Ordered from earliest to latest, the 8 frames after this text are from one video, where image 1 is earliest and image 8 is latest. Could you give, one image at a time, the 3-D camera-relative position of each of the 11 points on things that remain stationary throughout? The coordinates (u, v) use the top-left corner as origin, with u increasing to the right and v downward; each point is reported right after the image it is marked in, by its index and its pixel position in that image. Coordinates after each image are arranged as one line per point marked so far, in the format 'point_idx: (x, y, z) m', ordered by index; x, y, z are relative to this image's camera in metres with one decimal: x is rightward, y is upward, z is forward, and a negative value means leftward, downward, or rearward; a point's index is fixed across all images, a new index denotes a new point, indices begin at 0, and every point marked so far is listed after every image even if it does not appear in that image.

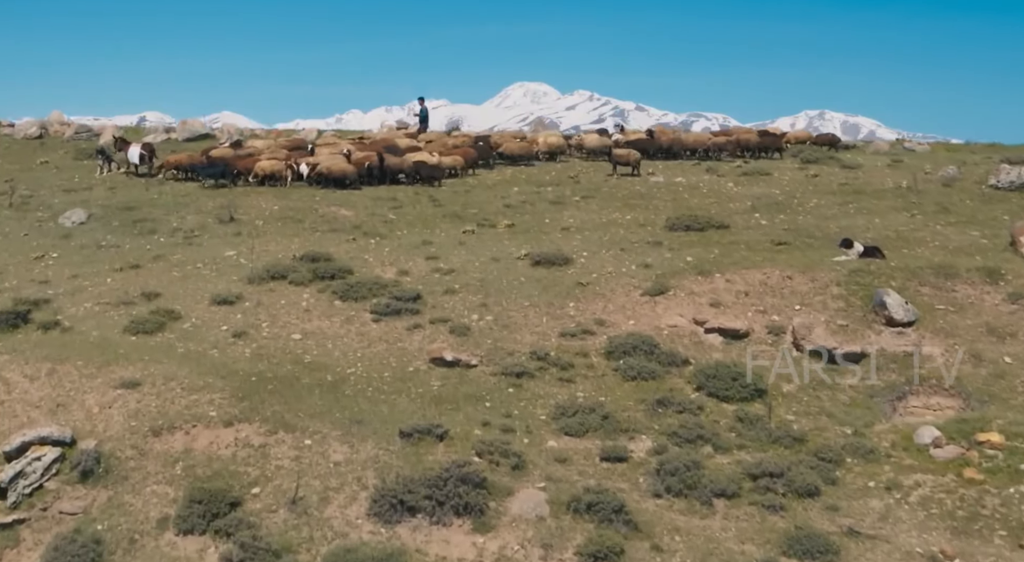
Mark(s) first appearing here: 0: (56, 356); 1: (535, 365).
0: (-7.9, -1.3, +18.7) m
1: (+0.4, -1.4, +18.3) m
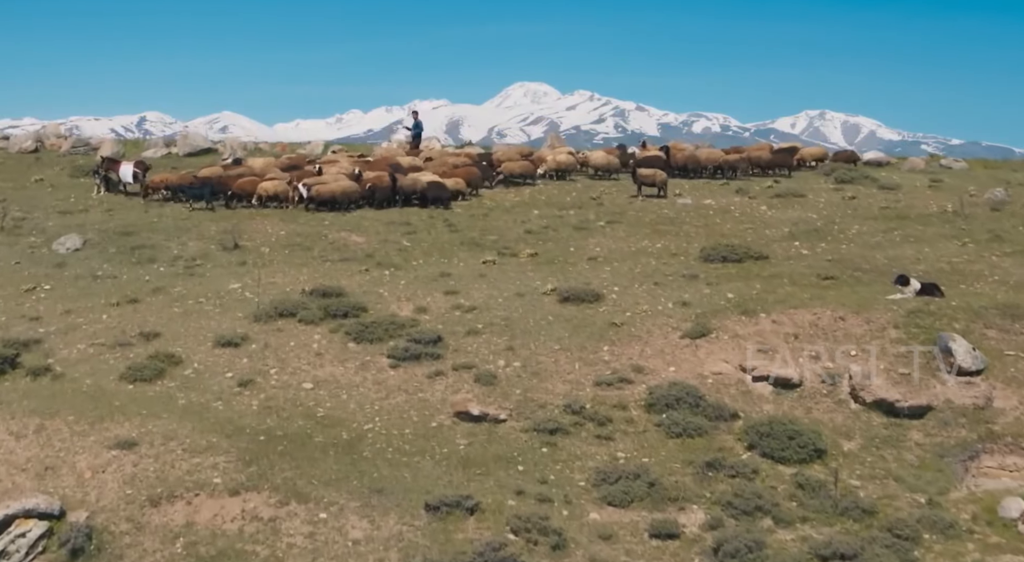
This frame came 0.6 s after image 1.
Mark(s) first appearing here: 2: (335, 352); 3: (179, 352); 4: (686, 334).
0: (-7.4, -2.1, +17.1) m
1: (+0.9, -2.2, +16.7) m
2: (-3.2, -1.3, +19.1) m
3: (-6.0, -1.3, +19.4) m
4: (+3.1, -0.9, +19.0) m
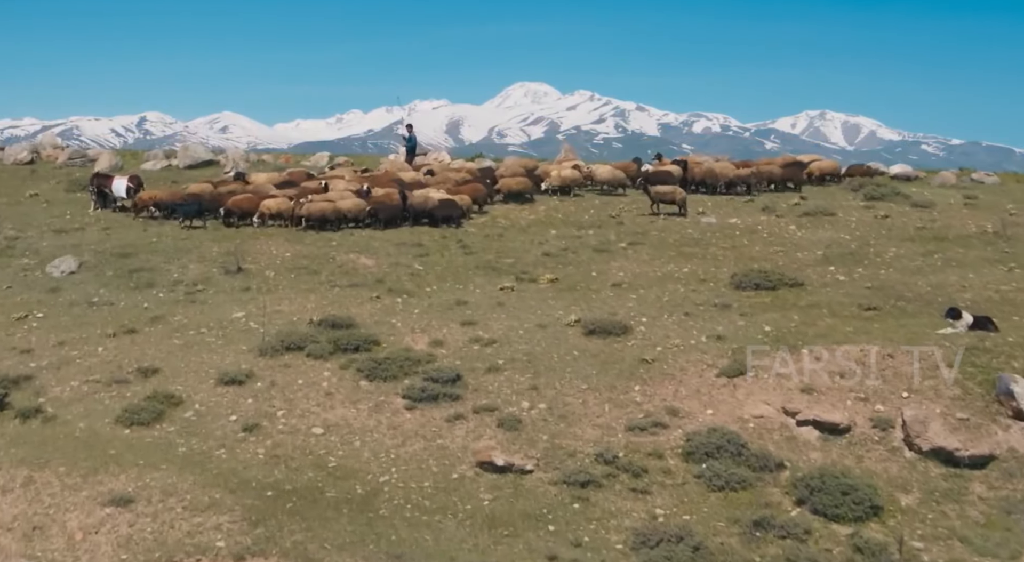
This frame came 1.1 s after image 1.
0: (-7.0, -2.6, +15.8) m
1: (+1.3, -2.7, +15.4) m
2: (-2.8, -1.8, +17.8) m
3: (-5.6, -1.9, +18.1) m
4: (+3.5, -1.5, +17.7) m
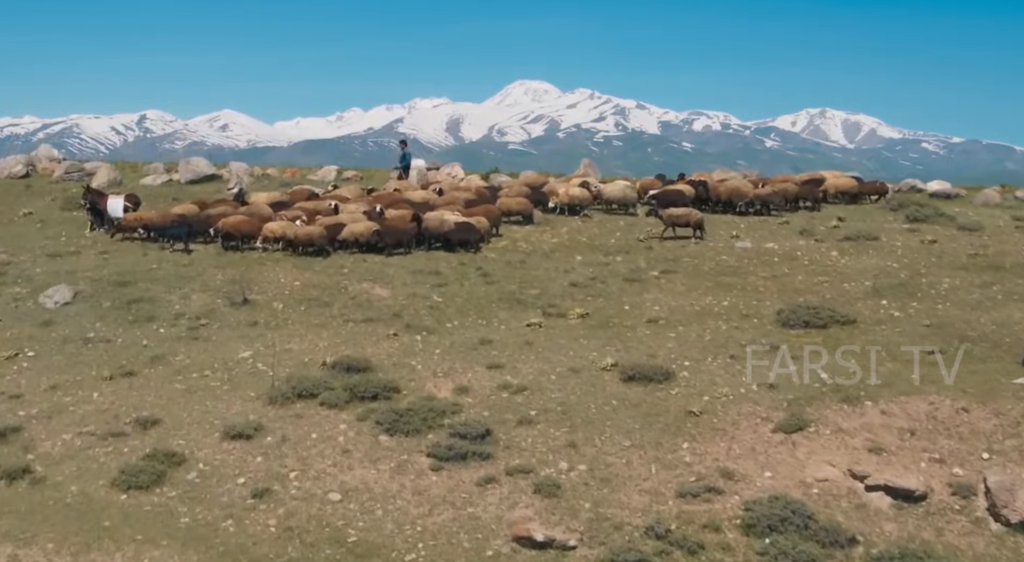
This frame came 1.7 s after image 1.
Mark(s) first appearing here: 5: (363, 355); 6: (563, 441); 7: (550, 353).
0: (-6.5, -3.3, +14.2) m
1: (+1.8, -3.4, +13.8) m
2: (-2.2, -2.5, +16.2) m
3: (-5.1, -2.6, +16.5) m
4: (+4.0, -2.2, +16.1) m
5: (-2.7, -1.4, +19.6) m
6: (+0.8, -2.4, +16.2) m
7: (+0.7, -1.3, +19.3) m
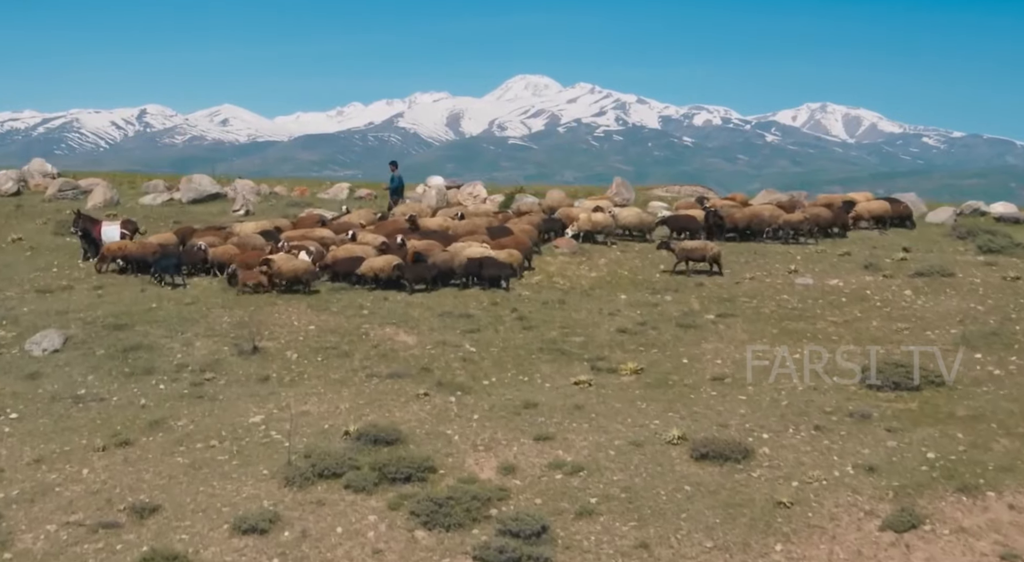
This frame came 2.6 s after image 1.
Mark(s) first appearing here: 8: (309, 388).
0: (-5.7, -4.3, +11.8) m
1: (+2.6, -4.3, +11.4) m
2: (-1.4, -3.4, +13.8) m
3: (-4.3, -3.5, +14.1) m
4: (+4.8, -3.1, +13.6) m
5: (-1.9, -2.3, +17.2) m
6: (+1.5, -3.3, +13.8) m
7: (+1.5, -2.2, +16.8) m
8: (-3.6, -1.9, +18.9) m
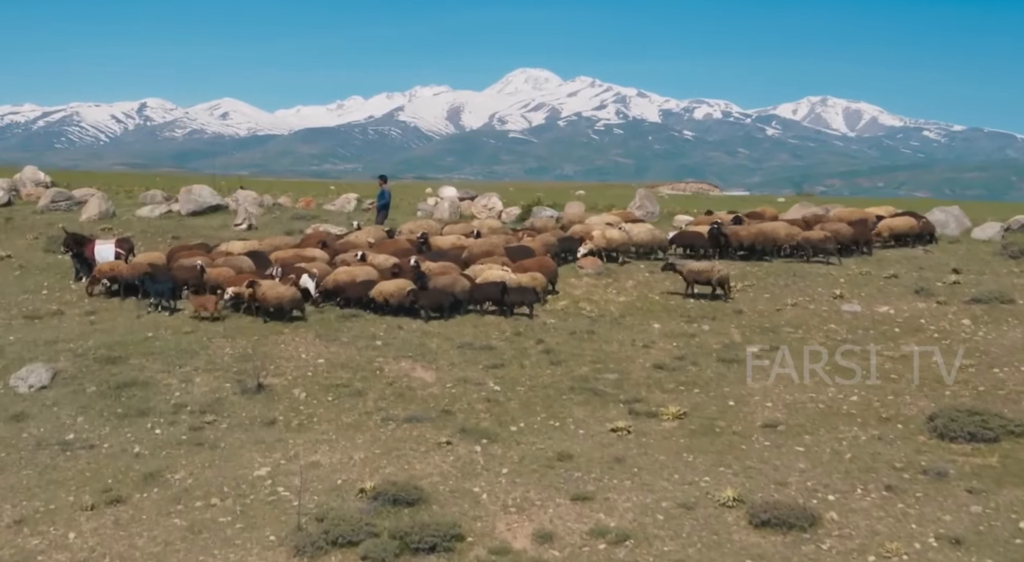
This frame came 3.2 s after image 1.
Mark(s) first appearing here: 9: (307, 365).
0: (-5.3, -4.9, +10.2) m
1: (+3.1, -4.9, +9.7) m
2: (-1.0, -4.0, +12.2) m
3: (-3.8, -4.1, +12.4) m
4: (+5.2, -3.7, +12.0) m
5: (-1.5, -2.8, +15.5) m
6: (+2.0, -3.9, +12.1) m
7: (+1.9, -2.8, +15.2) m
8: (-3.1, -2.4, +17.2) m
9: (-3.8, -1.5, +19.9) m
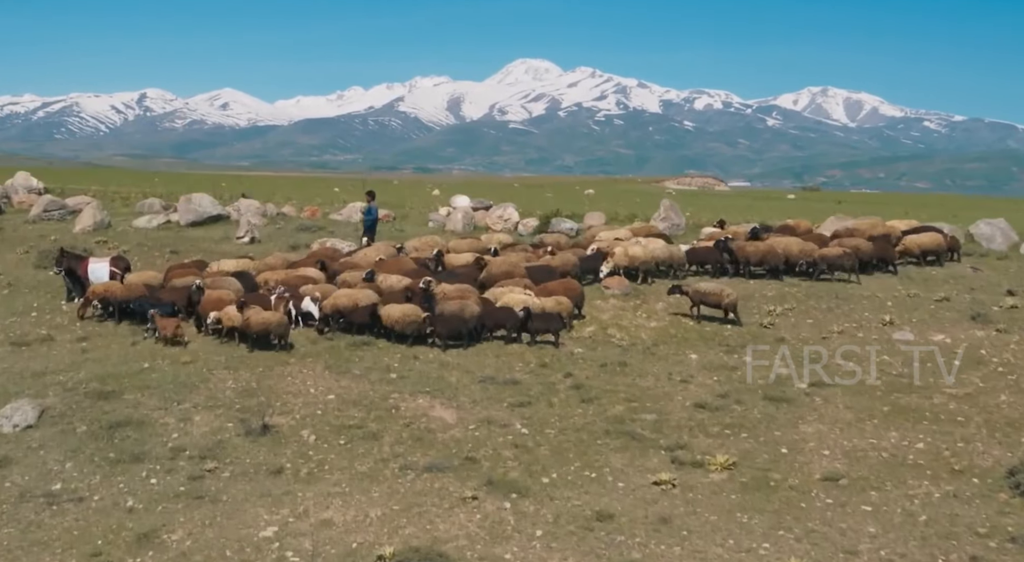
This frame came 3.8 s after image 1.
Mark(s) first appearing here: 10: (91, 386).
0: (-4.8, -5.4, +8.6) m
1: (+3.5, -5.5, +8.2) m
2: (-0.5, -4.6, +10.6) m
3: (-3.4, -4.6, +10.9) m
4: (+5.7, -4.2, +10.4) m
5: (-1.0, -3.4, +13.9) m
6: (+2.5, -4.5, +10.5) m
7: (+2.4, -3.3, +13.6) m
8: (-2.6, -3.0, +15.6) m
9: (-3.3, -2.0, +18.3) m
10: (-7.6, -1.8, +19.4) m
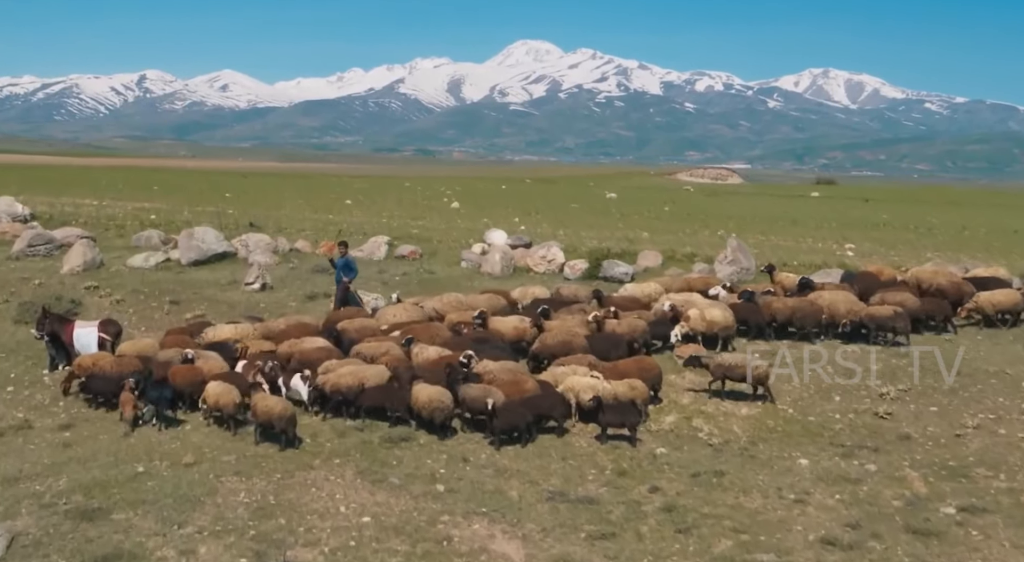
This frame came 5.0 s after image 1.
0: (-3.8, -7.0, +5.3) m
1: (+4.6, -7.0, +4.8) m
2: (+0.5, -6.1, +7.2) m
3: (-2.3, -6.1, +7.5) m
4: (+6.7, -5.7, +7.0) m
5: (+0.1, -4.8, +10.5) m
6: (+3.5, -5.9, +7.2) m
7: (+3.4, -4.7, +10.2) m
8: (-1.6, -4.4, +12.3) m
9: (-2.3, -3.4, +14.9) m
10: (-6.5, -3.2, +16.0) m
